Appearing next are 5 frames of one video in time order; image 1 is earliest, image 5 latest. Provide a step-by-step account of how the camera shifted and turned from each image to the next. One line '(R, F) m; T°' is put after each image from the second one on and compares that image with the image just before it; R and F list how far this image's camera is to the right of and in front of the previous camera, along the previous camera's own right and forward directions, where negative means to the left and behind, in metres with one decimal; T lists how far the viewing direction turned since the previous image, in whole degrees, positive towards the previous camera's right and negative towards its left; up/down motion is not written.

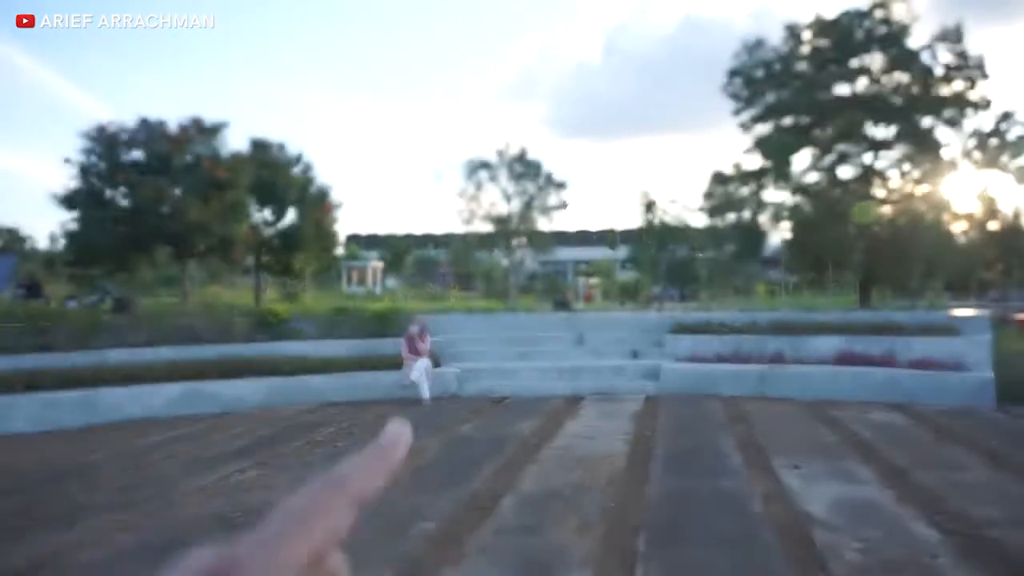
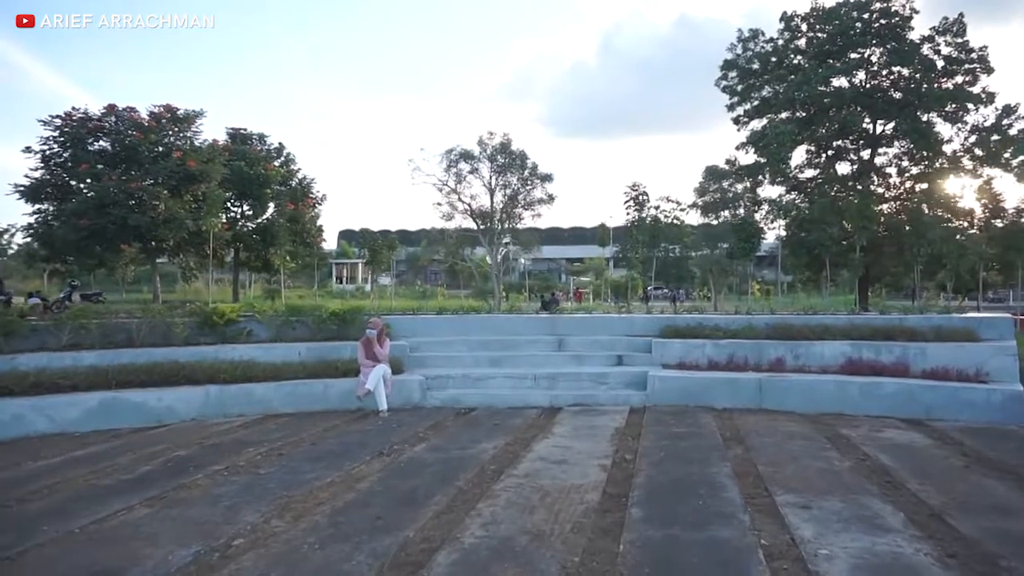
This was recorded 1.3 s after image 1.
(+0.4, +1.3) m; +1°
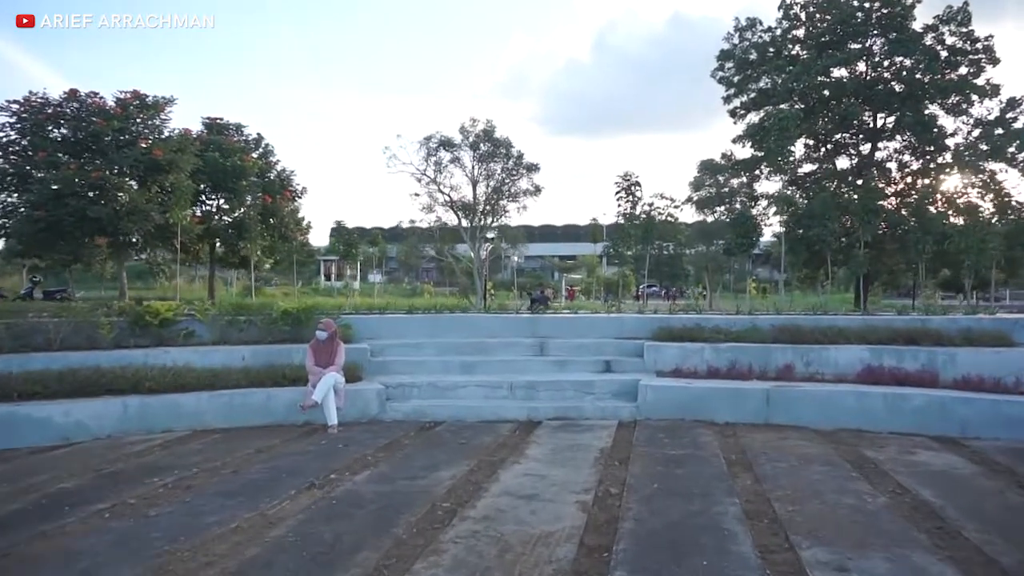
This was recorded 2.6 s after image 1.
(+0.3, +1.4) m; +1°
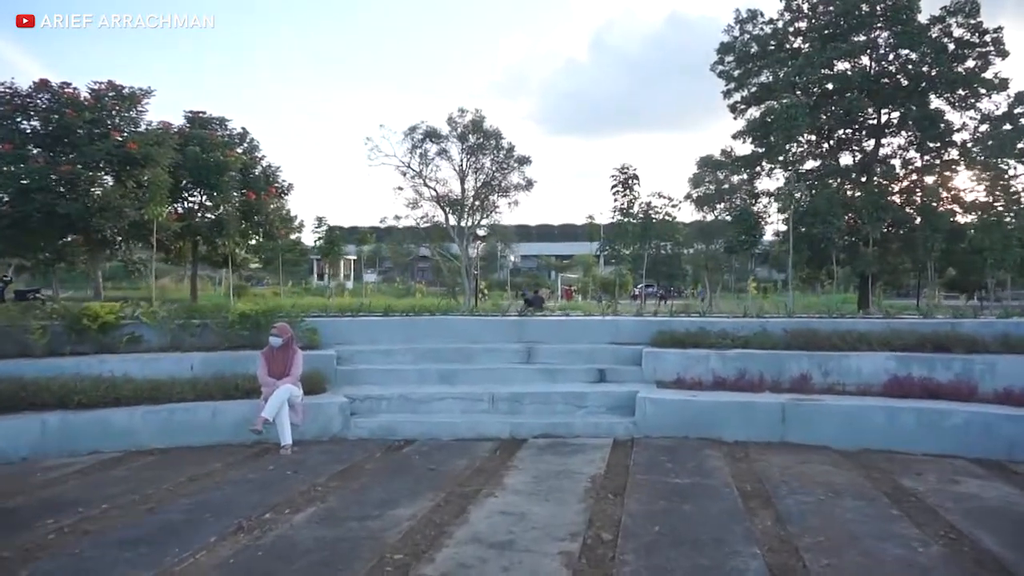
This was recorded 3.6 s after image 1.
(+0.2, +1.1) m; 0°
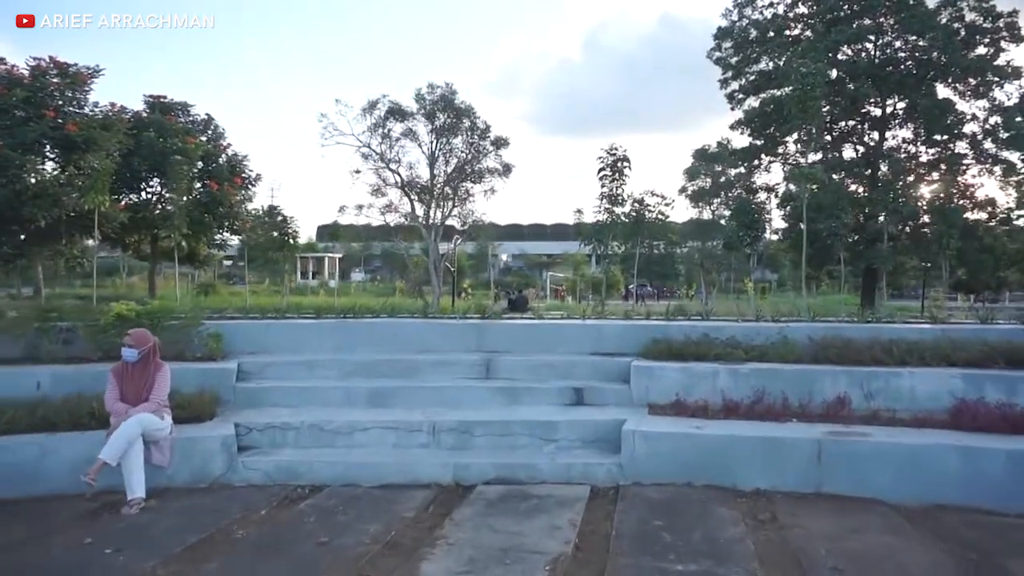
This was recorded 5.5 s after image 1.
(+0.5, +2.2) m; +1°
